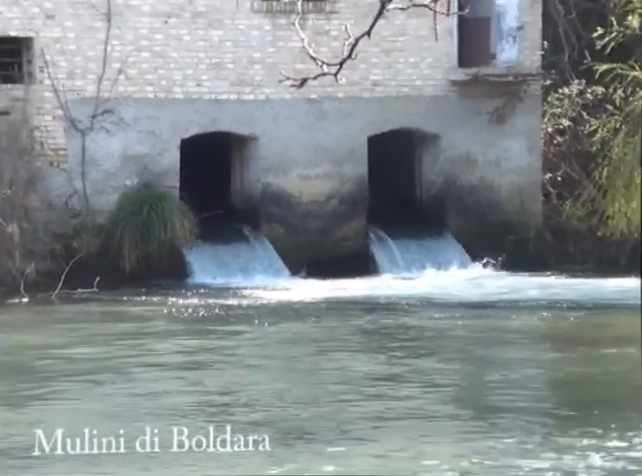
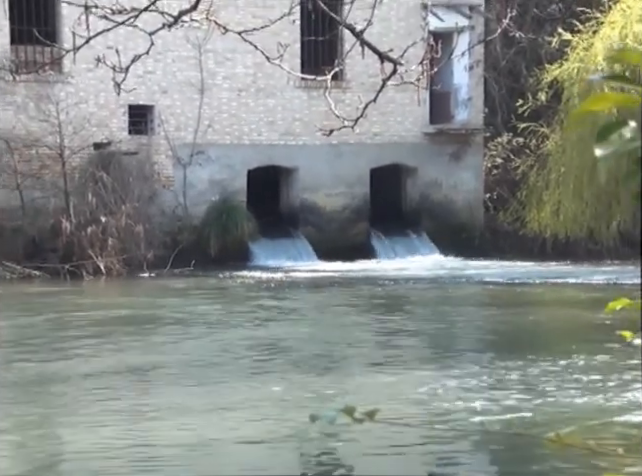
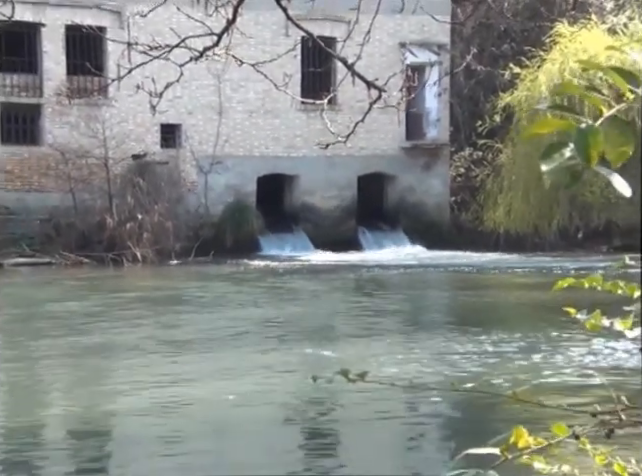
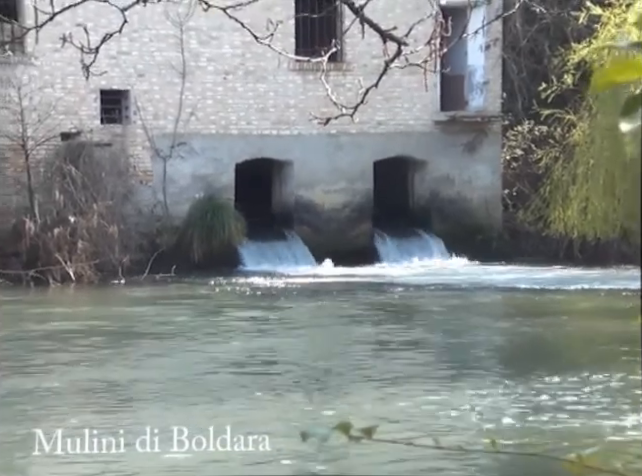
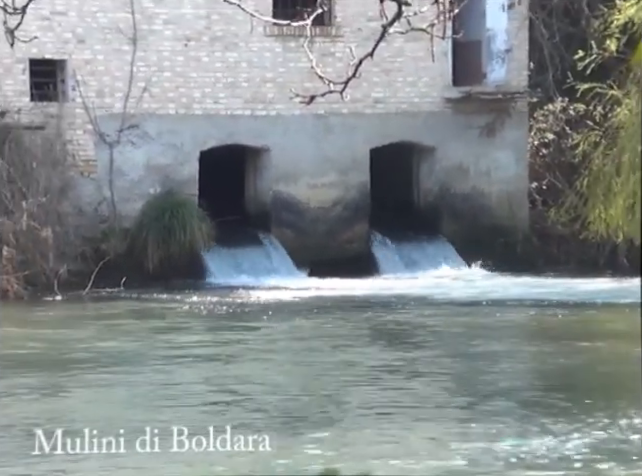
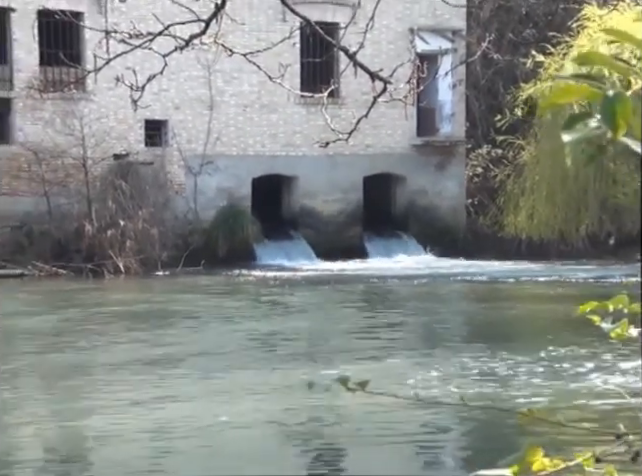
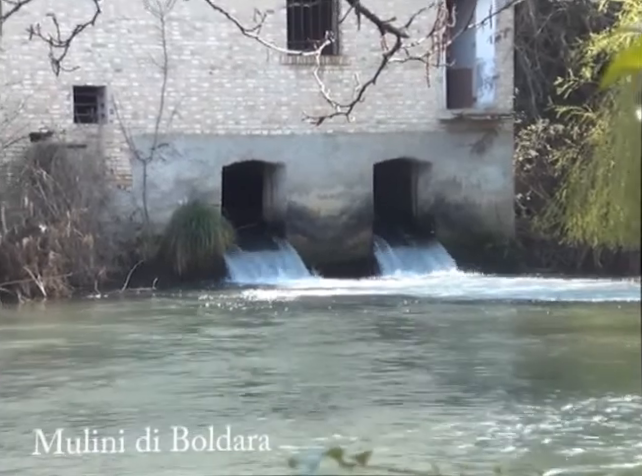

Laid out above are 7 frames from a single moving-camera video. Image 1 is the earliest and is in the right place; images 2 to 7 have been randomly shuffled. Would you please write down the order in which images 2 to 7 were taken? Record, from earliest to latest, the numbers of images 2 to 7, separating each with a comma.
5, 7, 4, 2, 6, 3
